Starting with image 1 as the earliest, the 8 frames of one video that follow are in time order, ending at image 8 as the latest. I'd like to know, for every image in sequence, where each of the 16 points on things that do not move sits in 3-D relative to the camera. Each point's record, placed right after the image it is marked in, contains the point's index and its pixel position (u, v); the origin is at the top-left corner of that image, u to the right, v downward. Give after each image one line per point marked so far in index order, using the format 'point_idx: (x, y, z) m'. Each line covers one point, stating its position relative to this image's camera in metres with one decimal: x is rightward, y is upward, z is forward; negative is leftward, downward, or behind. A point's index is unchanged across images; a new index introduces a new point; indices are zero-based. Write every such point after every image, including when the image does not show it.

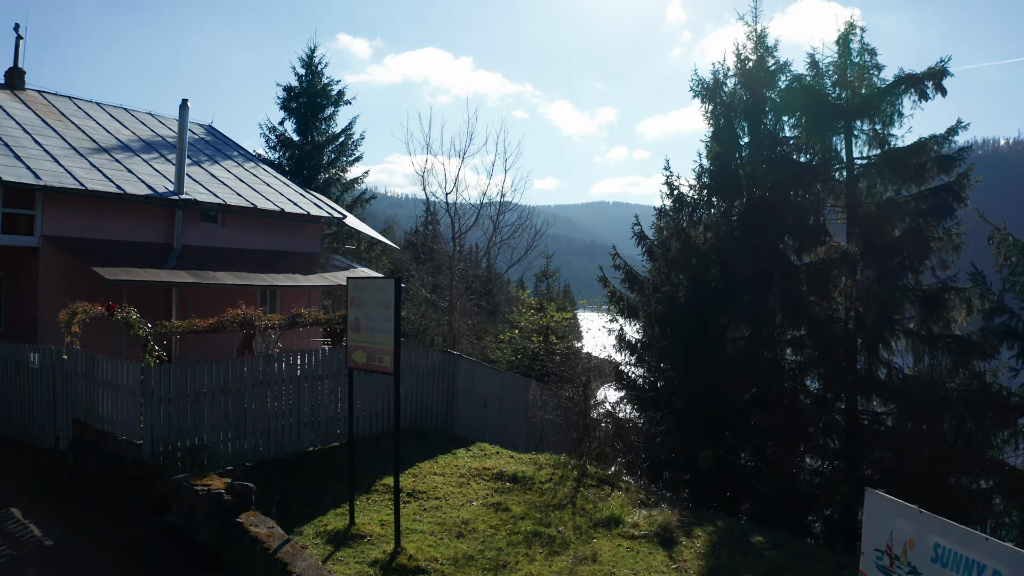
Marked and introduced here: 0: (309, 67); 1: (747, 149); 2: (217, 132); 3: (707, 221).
0: (-5.8, +6.4, +18.2) m
1: (+4.4, +2.6, +11.8) m
2: (-7.2, +3.8, +15.6) m
3: (+3.7, +1.2, +11.9) m
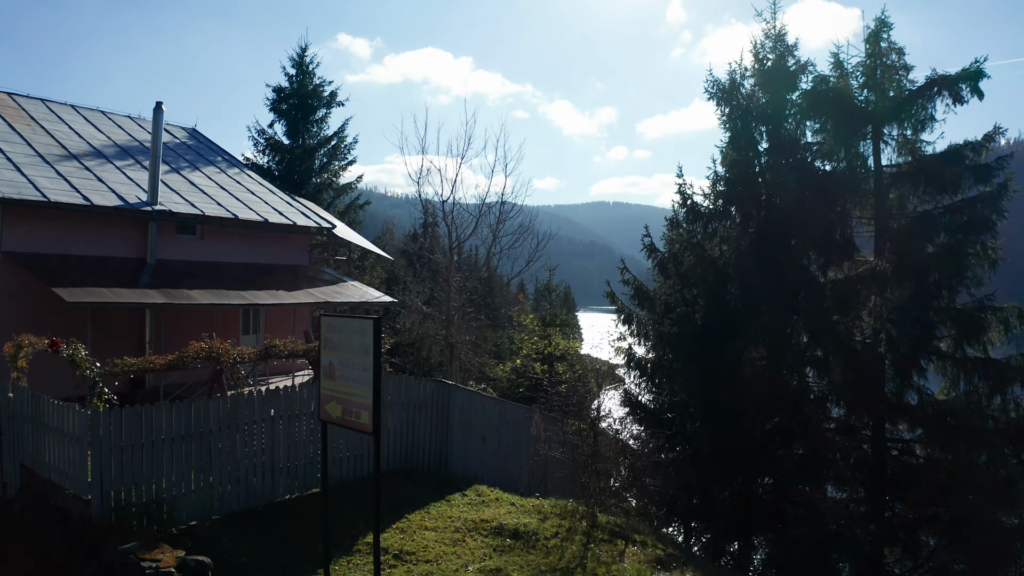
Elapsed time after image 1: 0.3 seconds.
0: (-5.8, +6.1, +17.4) m
1: (+4.4, +2.3, +10.9) m
2: (-7.2, +3.5, +14.8) m
3: (+3.7, +0.9, +11.1) m
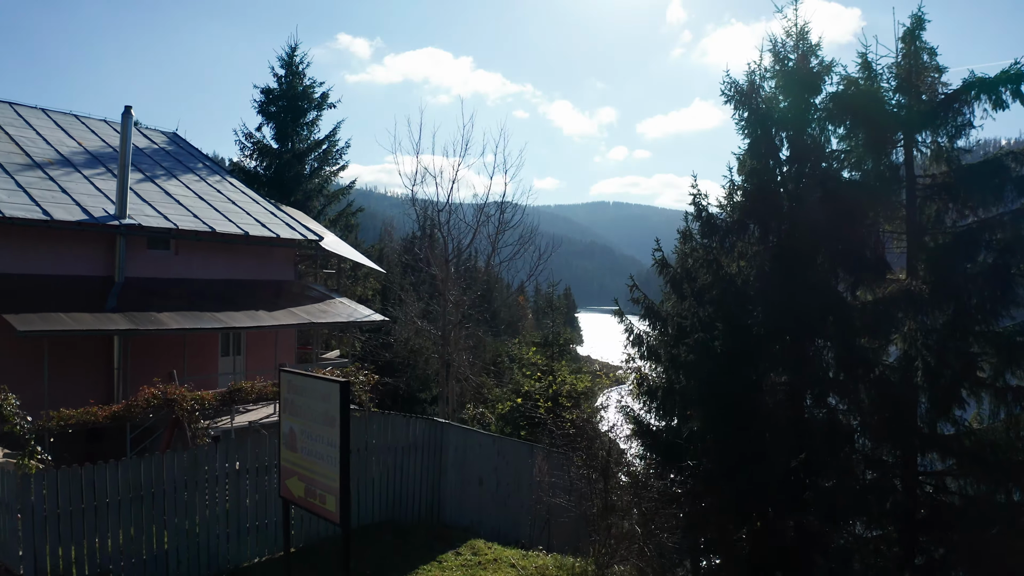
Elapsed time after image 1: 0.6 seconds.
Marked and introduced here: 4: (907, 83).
0: (-5.8, +5.7, +16.5) m
1: (+4.4, +2.0, +10.1) m
2: (-7.2, +3.2, +13.9) m
3: (+3.7, +0.6, +10.2) m
4: (+6.0, +3.1, +9.7) m
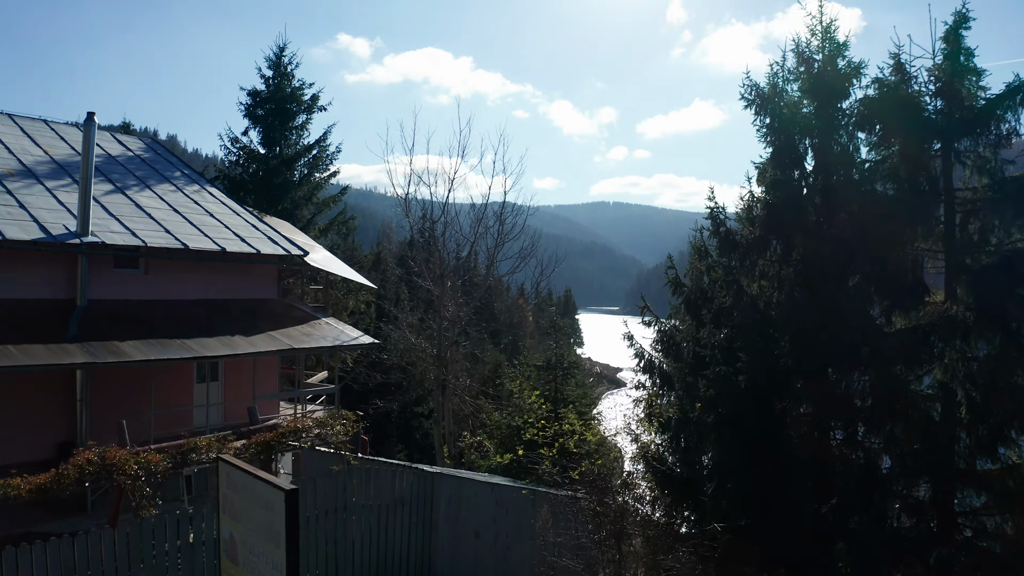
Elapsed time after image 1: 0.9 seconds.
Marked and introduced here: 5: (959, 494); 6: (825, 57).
0: (-5.8, +5.4, +15.7) m
1: (+4.4, +1.6, +9.2) m
2: (-7.2, +2.9, +13.1) m
3: (+3.7, +0.3, +9.3) m
4: (+6.0, +2.8, +8.8) m
5: (+5.9, -2.7, +8.5) m
6: (+4.7, +3.4, +9.5) m
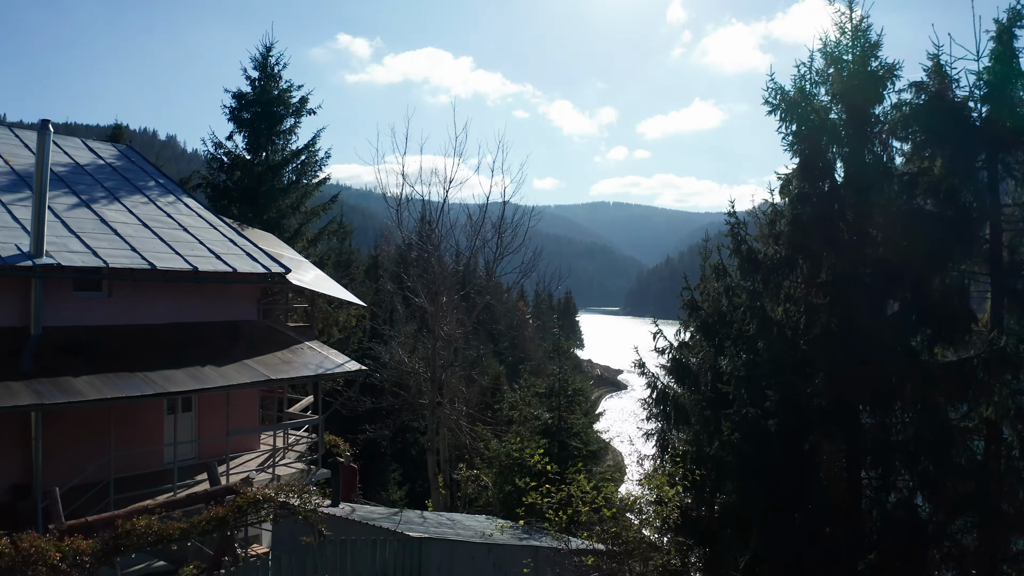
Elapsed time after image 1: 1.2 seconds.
0: (-5.8, +5.1, +14.8) m
1: (+4.4, +1.3, +8.3) m
2: (-7.2, +2.6, +12.2) m
3: (+3.7, 0.0, +8.5) m
4: (+6.0, +2.5, +8.0) m
5: (+5.9, -3.1, +7.6) m
6: (+4.7, +3.1, +8.6) m
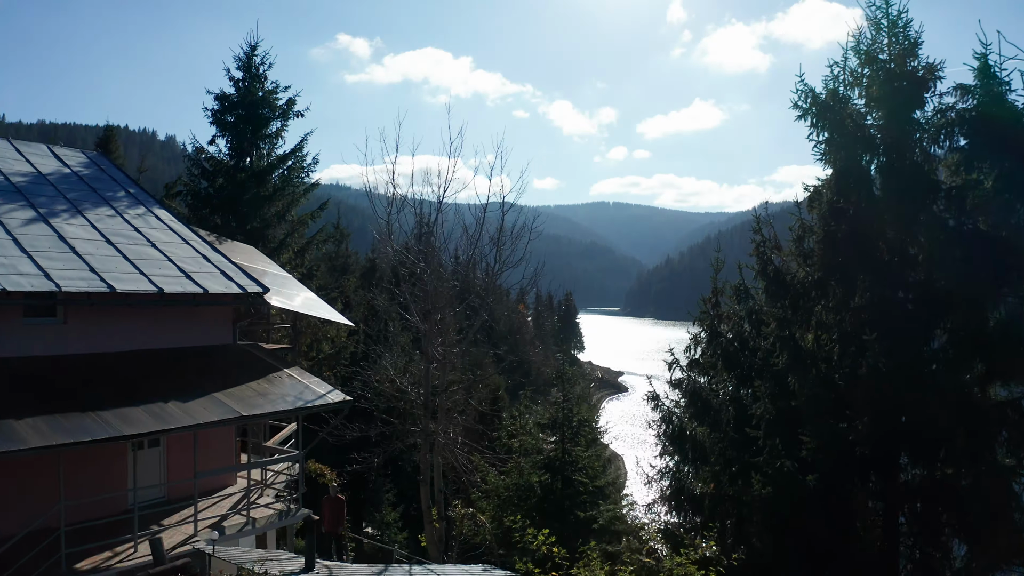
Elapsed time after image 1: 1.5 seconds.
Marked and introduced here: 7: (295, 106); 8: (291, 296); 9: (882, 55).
0: (-5.8, +4.8, +13.9) m
1: (+4.4, +1.0, +7.5) m
2: (-7.2, +2.3, +11.3) m
3: (+3.7, -0.3, +7.6) m
4: (+6.0, +2.2, +7.1) m
5: (+5.9, -3.4, +6.7) m
6: (+4.6, +2.8, +7.8) m
7: (-4.9, +4.2, +14.5) m
8: (-3.5, -0.1, +10.1) m
9: (+4.5, +2.8, +7.8) m
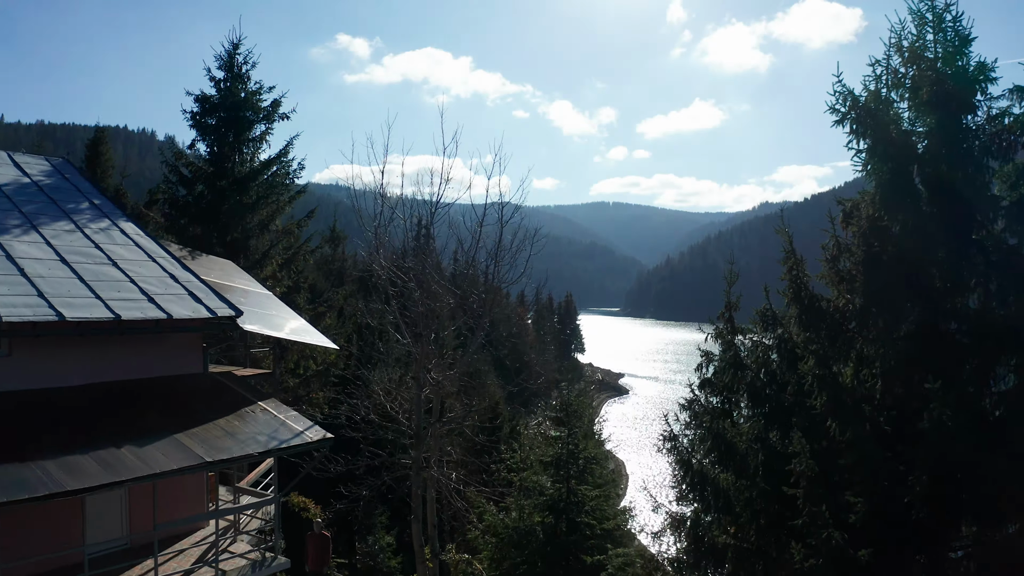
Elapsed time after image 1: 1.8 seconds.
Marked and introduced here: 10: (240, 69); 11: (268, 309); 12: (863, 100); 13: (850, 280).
0: (-5.8, +4.5, +13.1) m
1: (+4.4, +0.7, +6.6) m
2: (-7.2, +2.0, +10.5) m
3: (+3.7, -0.6, +6.7) m
4: (+6.0, +1.9, +6.2) m
5: (+5.9, -3.7, +5.9) m
6: (+4.6, +2.5, +6.9) m
7: (-5.0, +3.9, +13.7) m
8: (-3.5, -0.4, +9.2) m
9: (+4.5, +2.5, +6.9) m
10: (-5.6, +4.5, +13.2) m
11: (-3.6, -0.3, +9.4) m
12: (+3.9, +2.1, +7.0) m
13: (+3.6, +0.1, +7.0) m
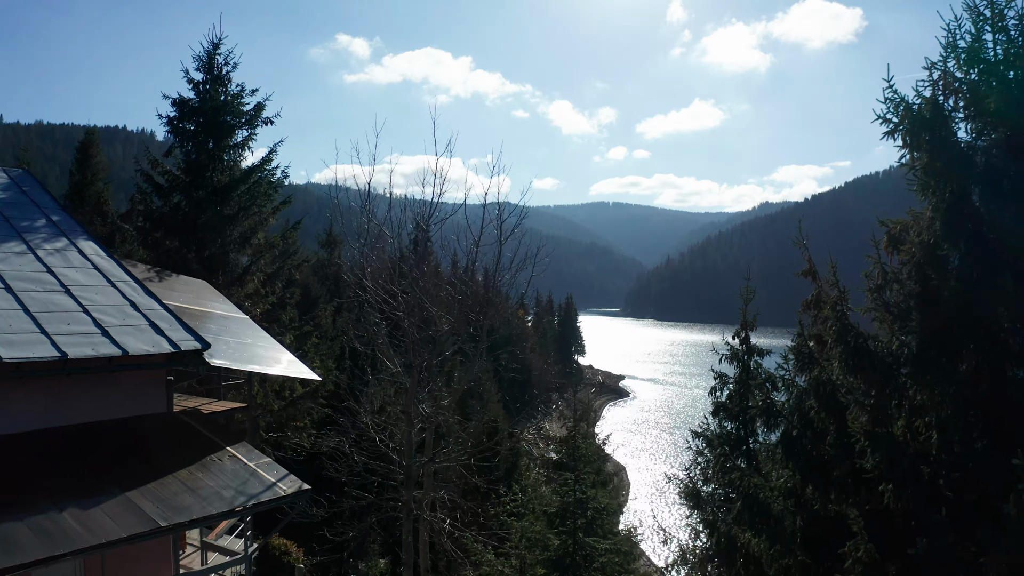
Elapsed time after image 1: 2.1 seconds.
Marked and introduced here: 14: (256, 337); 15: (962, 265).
0: (-5.8, +4.1, +12.2) m
1: (+4.4, +0.4, +5.7) m
2: (-7.2, +1.6, +9.6) m
3: (+3.7, -1.0, +5.9) m
4: (+6.0, +1.5, +5.3) m
5: (+5.9, -4.0, +5.0) m
6: (+4.6, +2.2, +6.0) m
7: (-5.0, +3.5, +12.8) m
8: (-3.5, -0.8, +8.4) m
9: (+4.5, +2.2, +6.0) m
10: (-5.6, +4.2, +12.3) m
11: (-3.6, -0.7, +8.5) m
12: (+3.9, +1.7, +6.2) m
13: (+3.6, -0.3, +6.1) m
14: (-3.5, -0.7, +8.7) m
15: (+4.0, +0.1, +5.7) m
